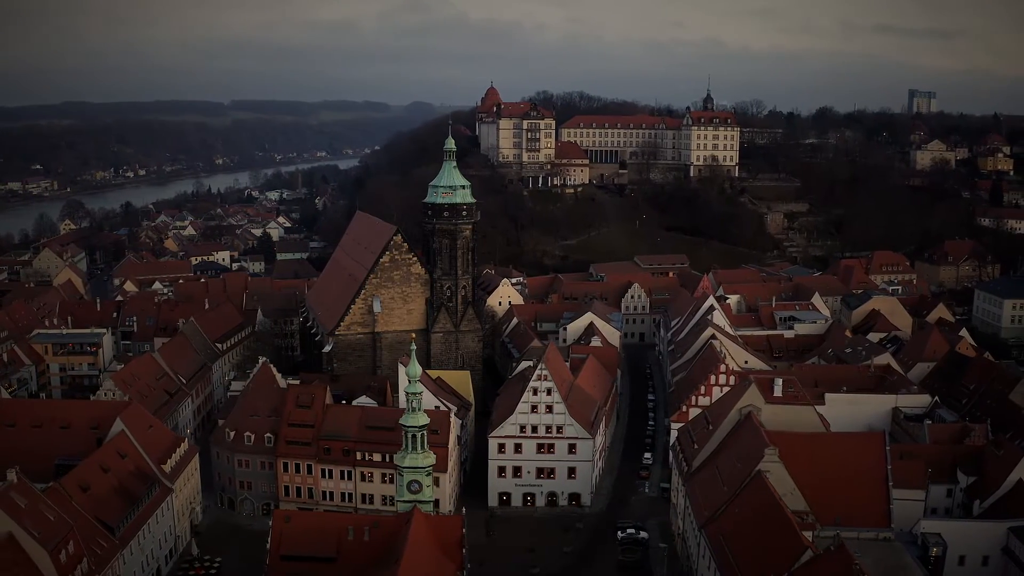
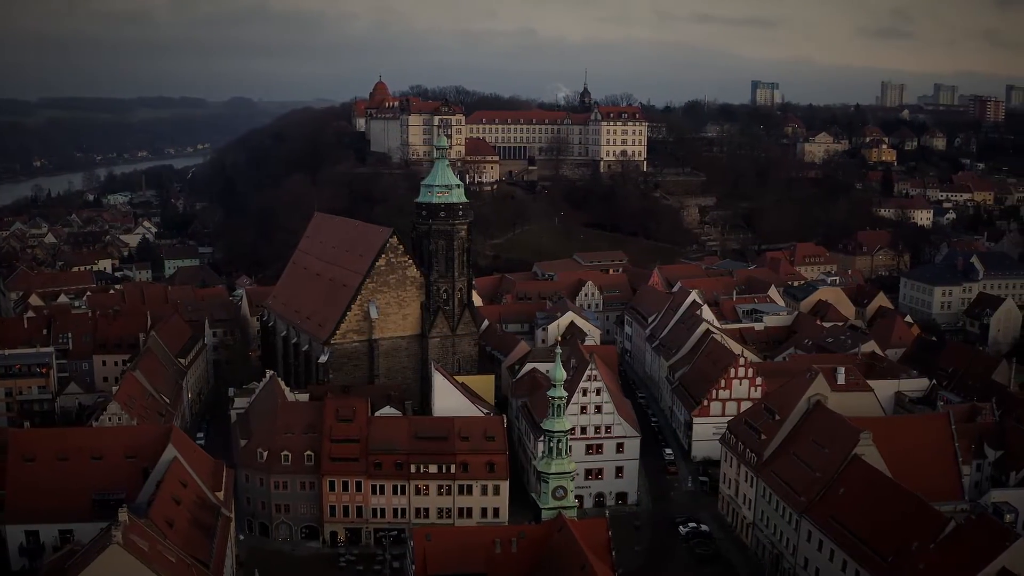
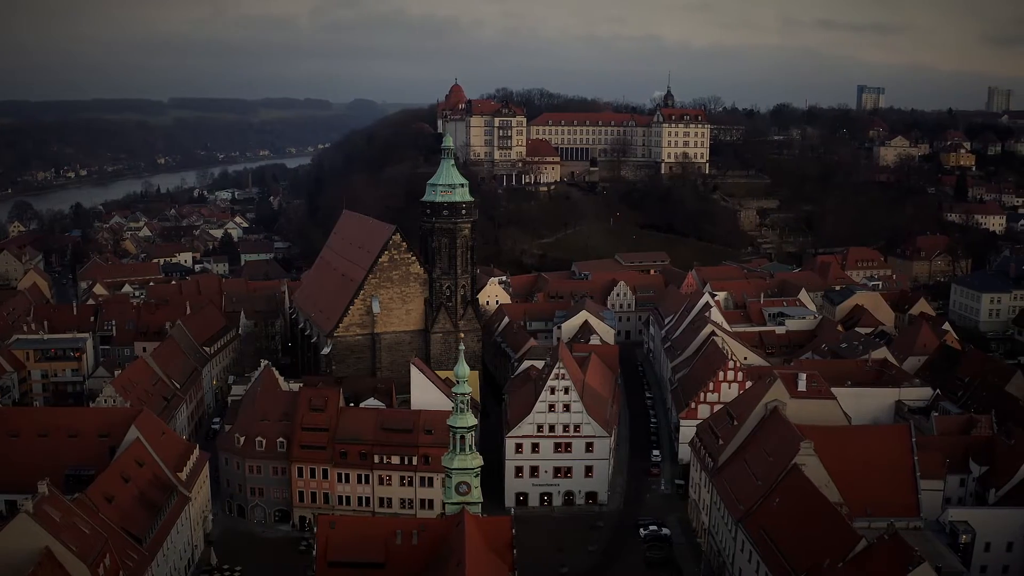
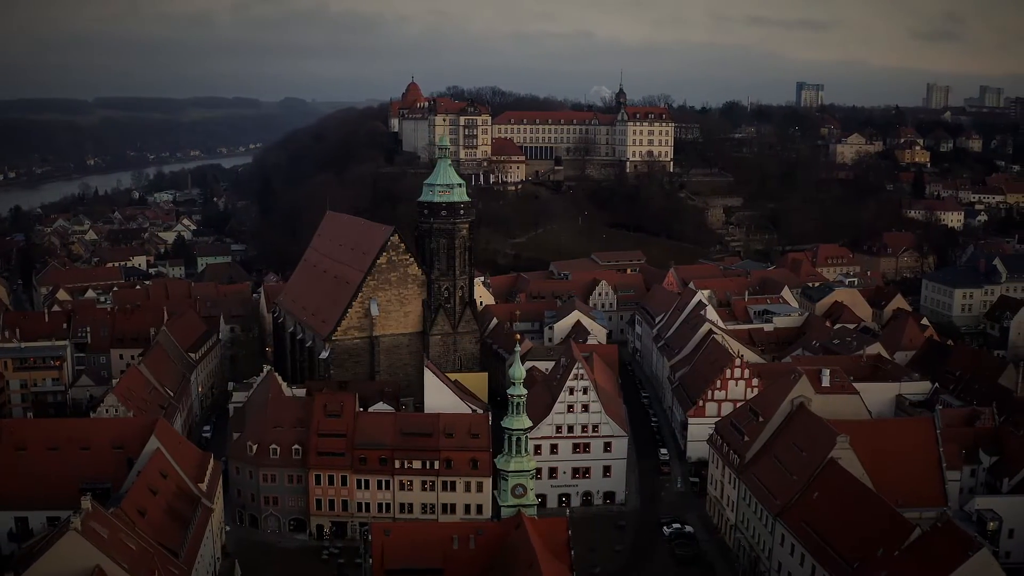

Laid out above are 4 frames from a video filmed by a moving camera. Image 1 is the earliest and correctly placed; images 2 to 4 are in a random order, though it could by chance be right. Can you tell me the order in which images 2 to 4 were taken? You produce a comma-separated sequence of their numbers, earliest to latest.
3, 4, 2
